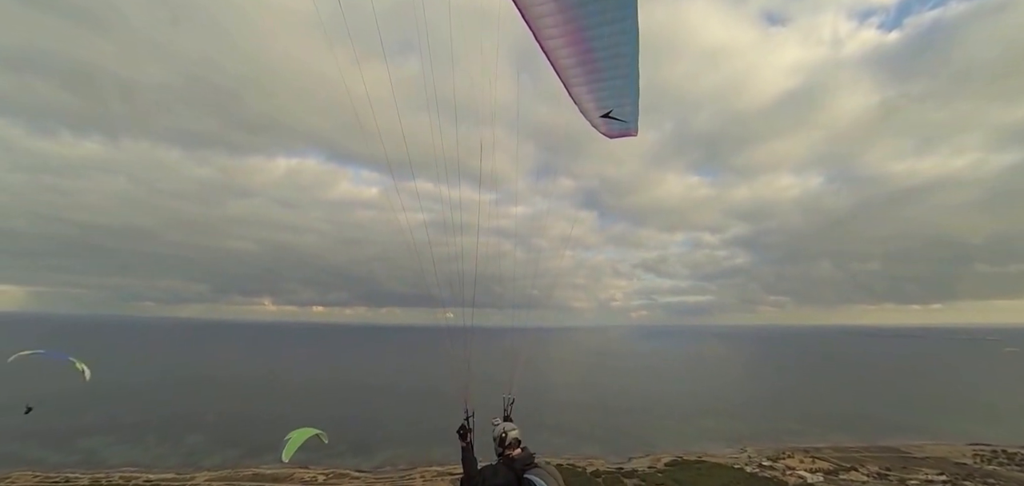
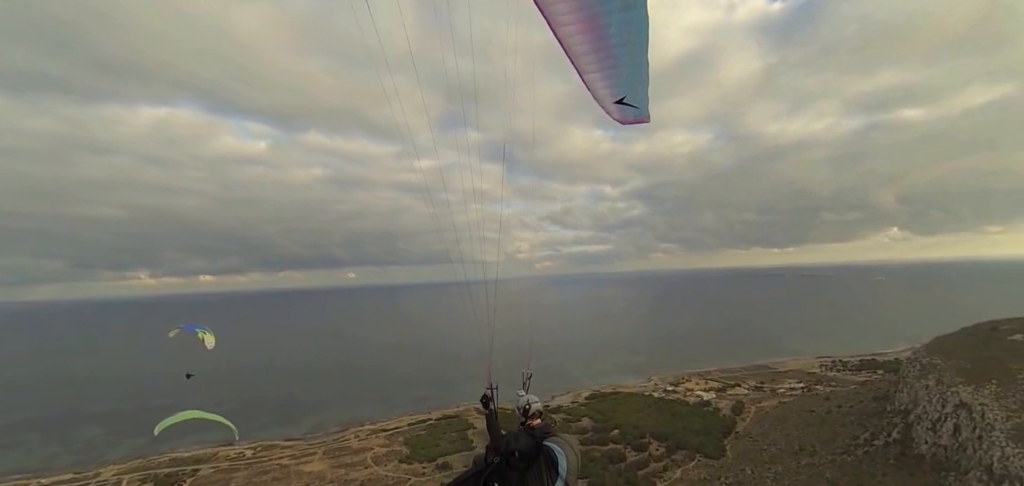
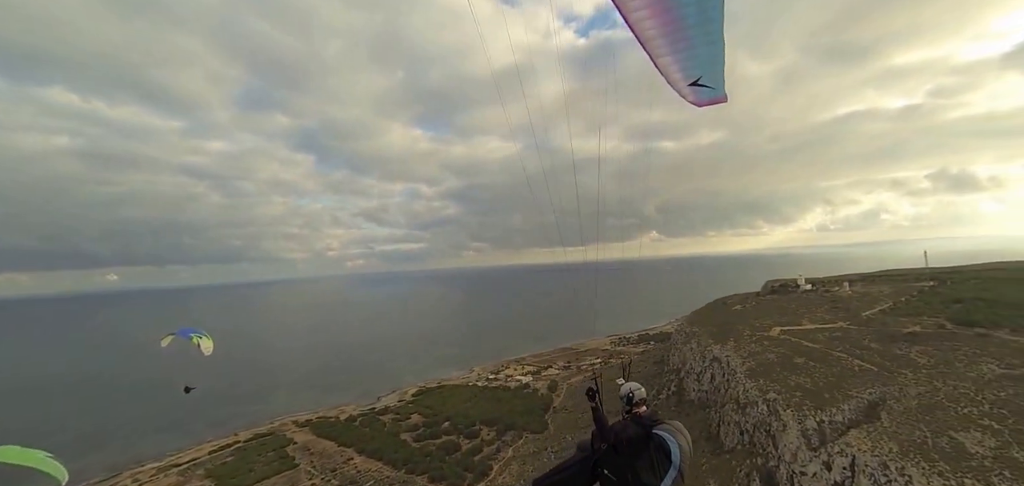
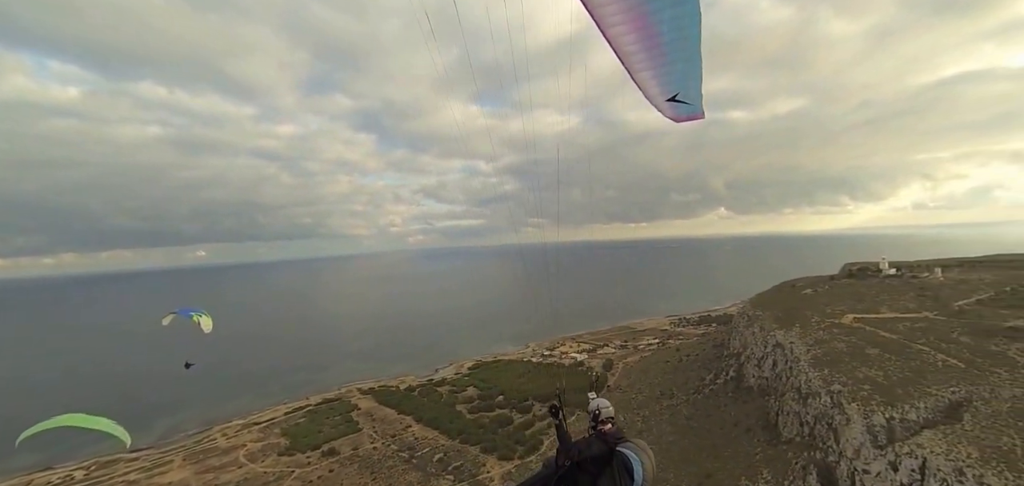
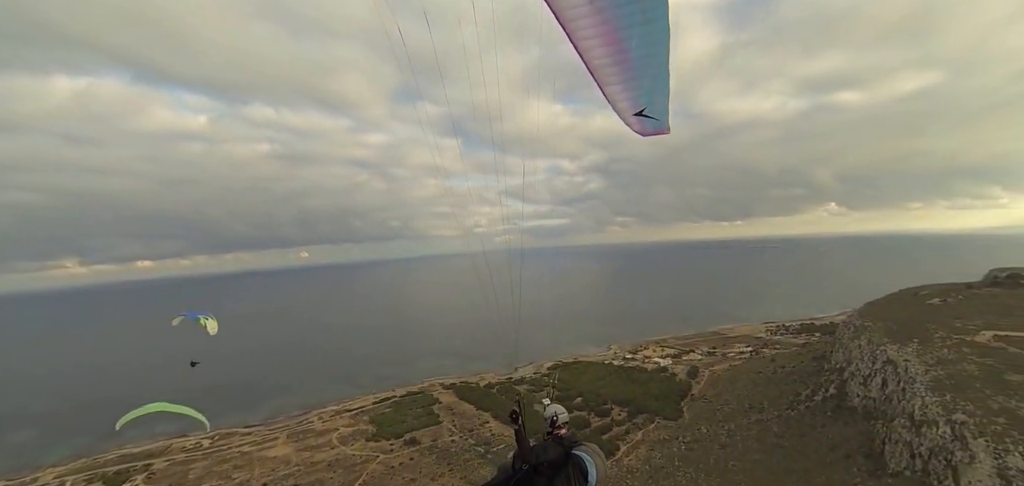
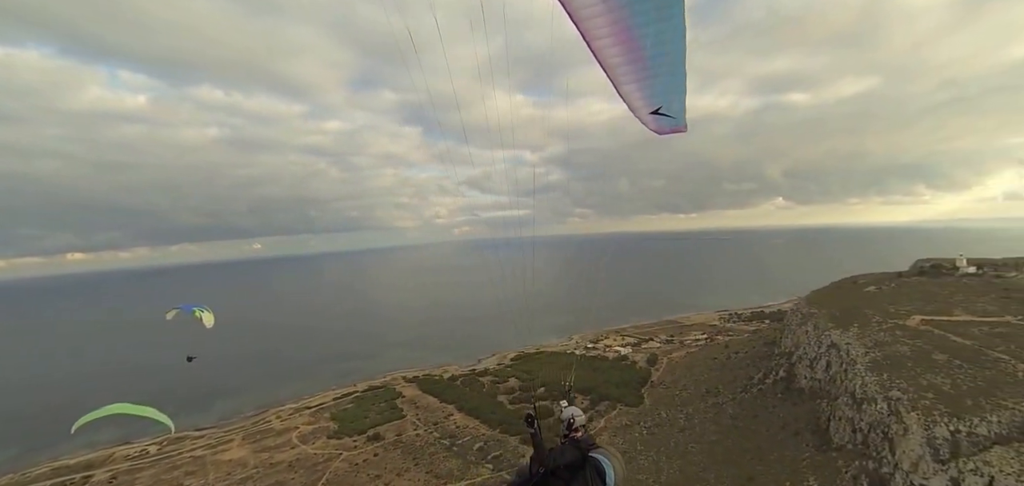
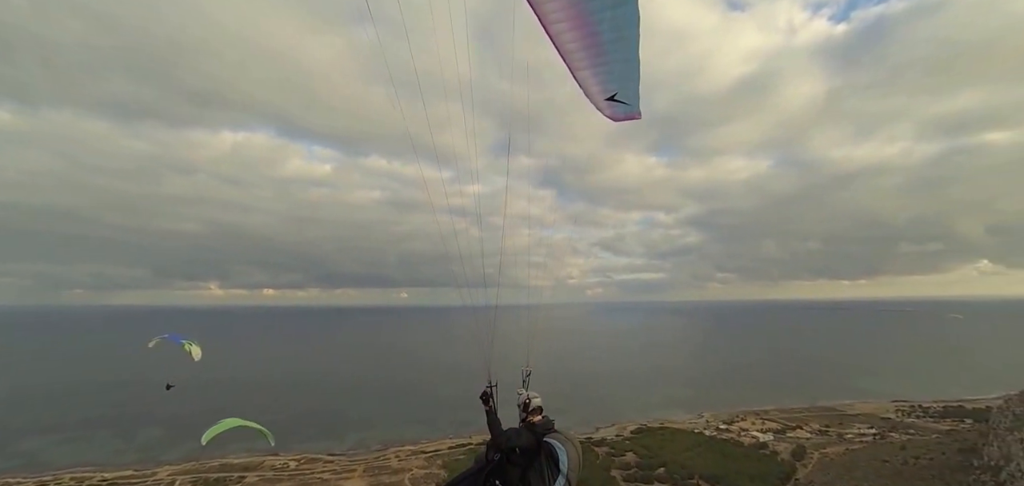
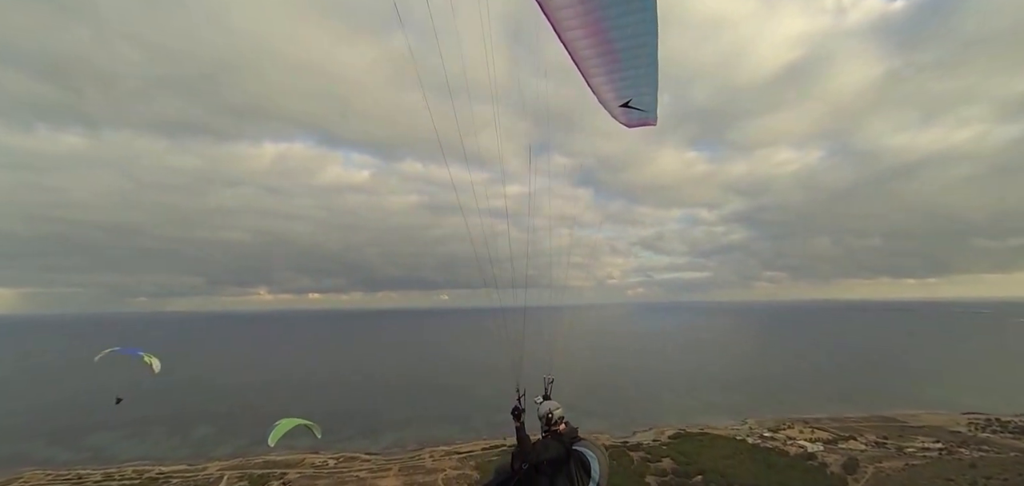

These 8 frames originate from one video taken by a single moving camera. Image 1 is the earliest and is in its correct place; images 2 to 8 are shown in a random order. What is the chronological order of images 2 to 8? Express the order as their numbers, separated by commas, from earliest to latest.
8, 7, 2, 5, 6, 4, 3
